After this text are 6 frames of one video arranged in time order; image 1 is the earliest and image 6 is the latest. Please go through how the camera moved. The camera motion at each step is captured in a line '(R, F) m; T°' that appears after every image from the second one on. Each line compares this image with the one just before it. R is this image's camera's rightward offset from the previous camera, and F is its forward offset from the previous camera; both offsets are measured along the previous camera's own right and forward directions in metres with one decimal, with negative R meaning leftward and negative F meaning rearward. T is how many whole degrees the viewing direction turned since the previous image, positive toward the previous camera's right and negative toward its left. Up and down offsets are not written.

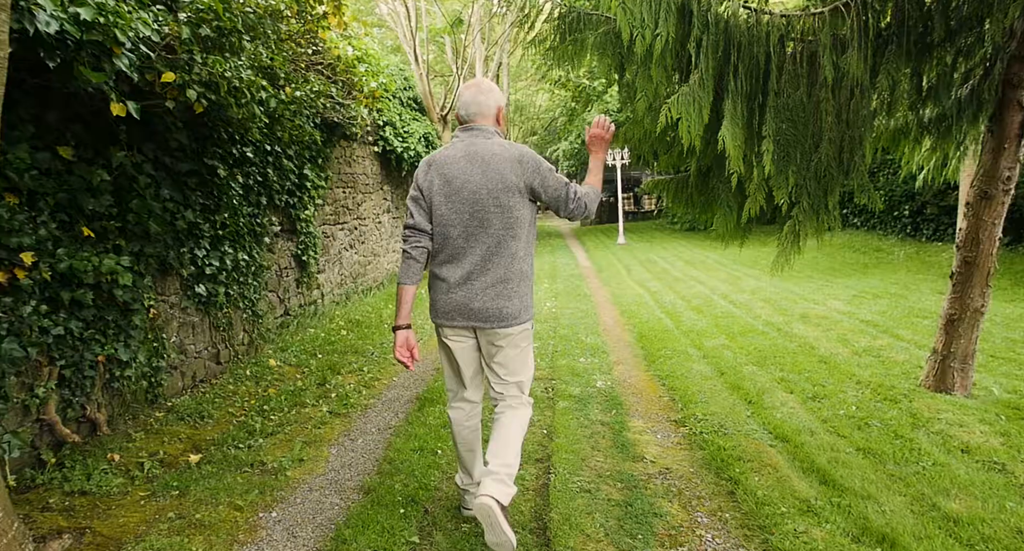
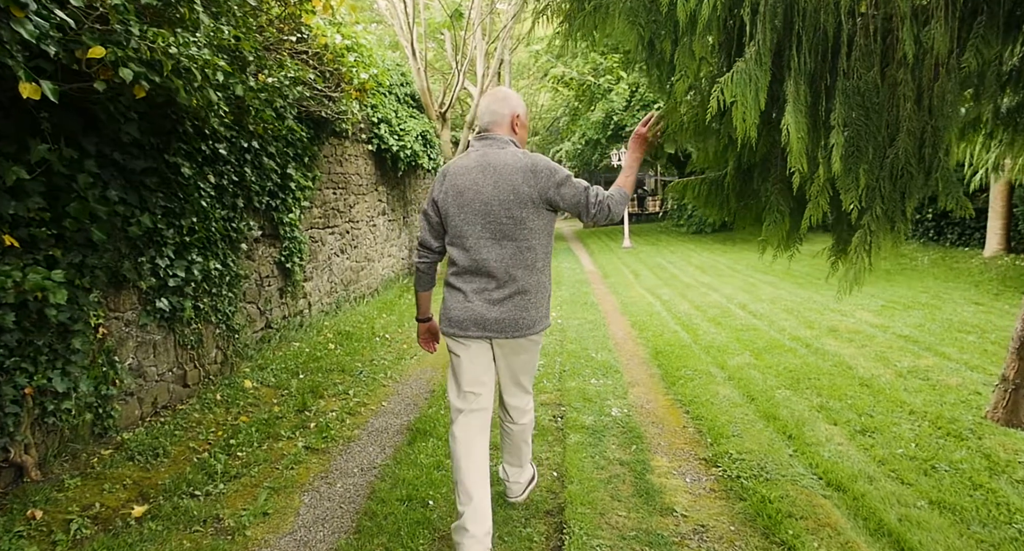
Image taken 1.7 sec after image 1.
(0.0, +0.5) m; 0°
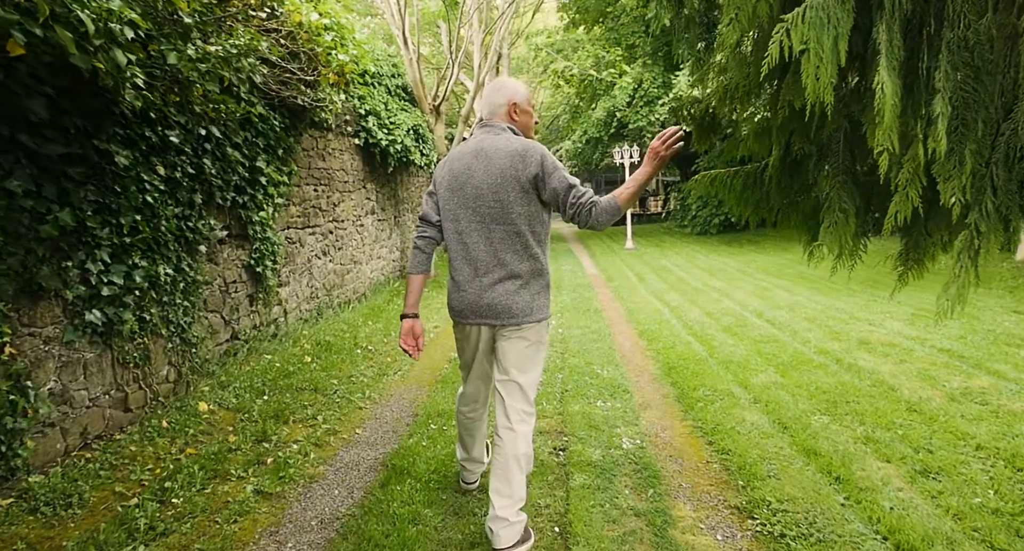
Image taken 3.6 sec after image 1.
(0.0, +0.6) m; 0°
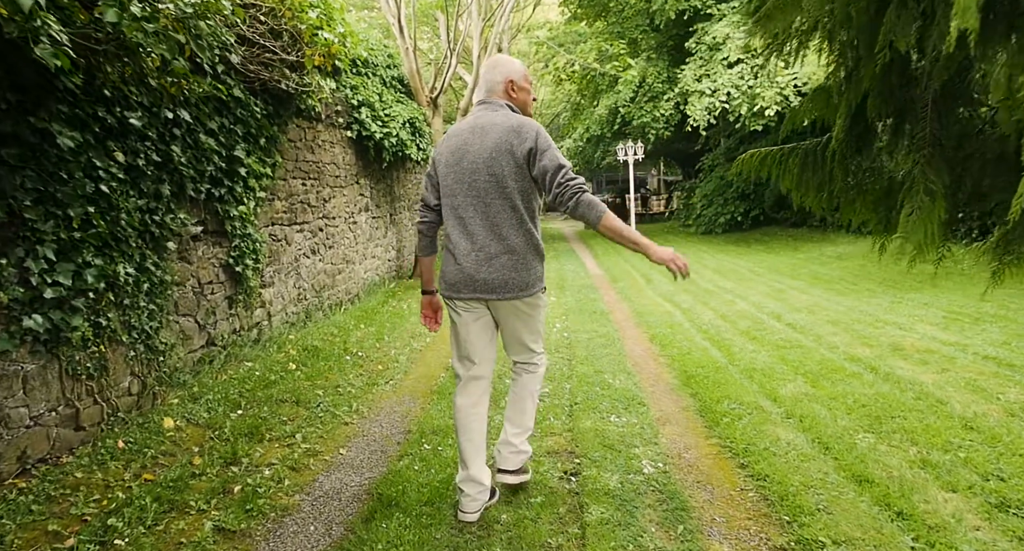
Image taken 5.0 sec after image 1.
(0.0, +0.4) m; 0°
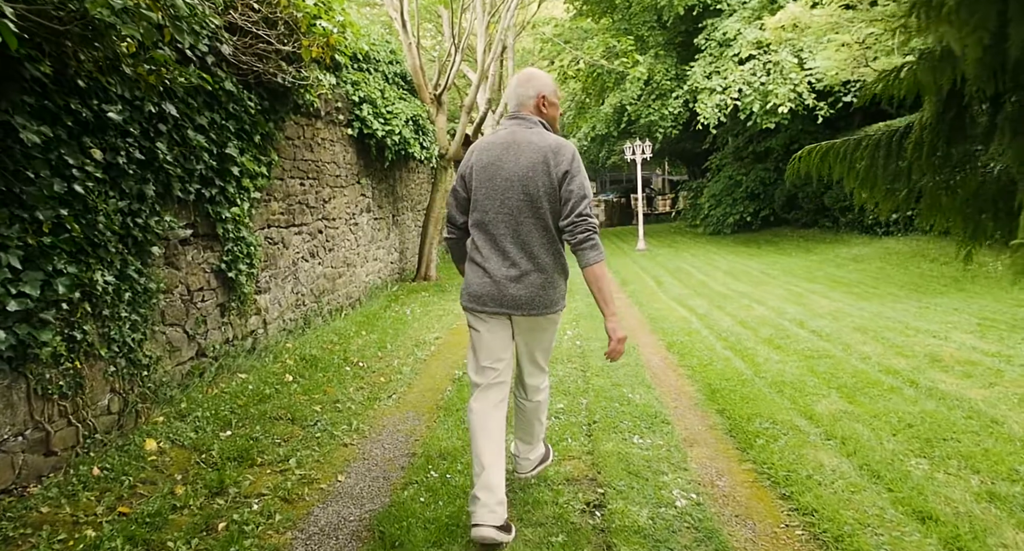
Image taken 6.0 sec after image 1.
(-0.1, +0.3) m; 0°
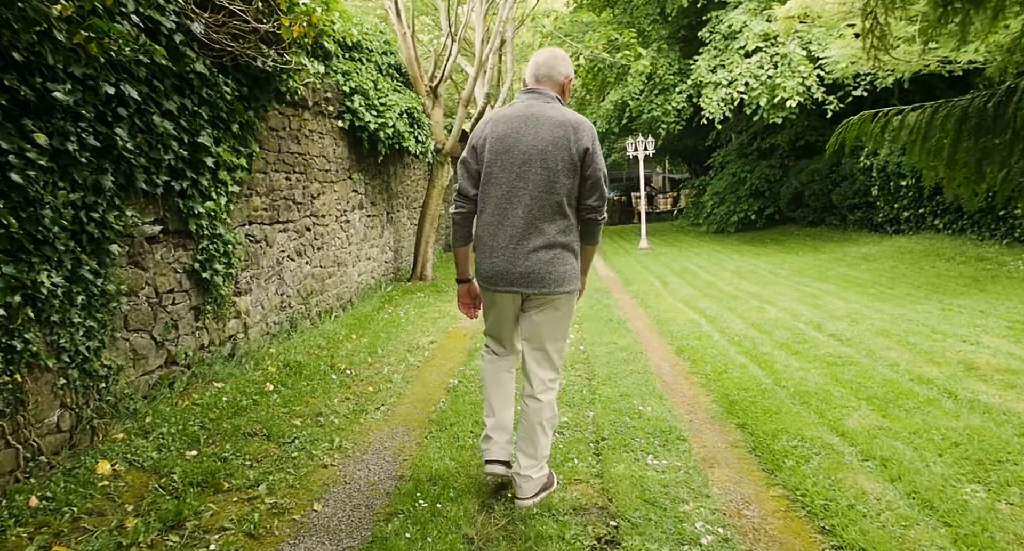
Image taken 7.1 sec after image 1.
(0.0, +0.4) m; 0°
